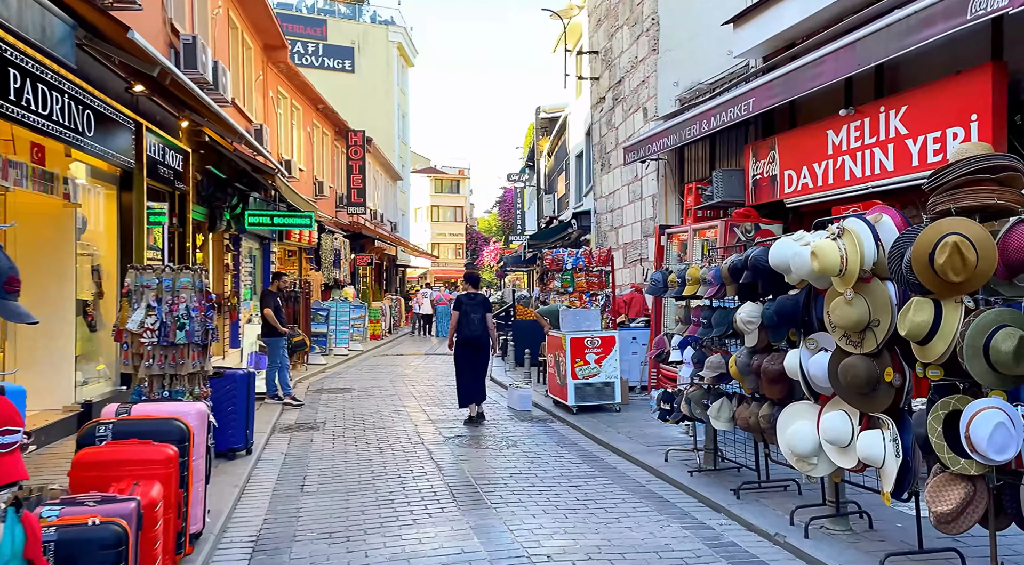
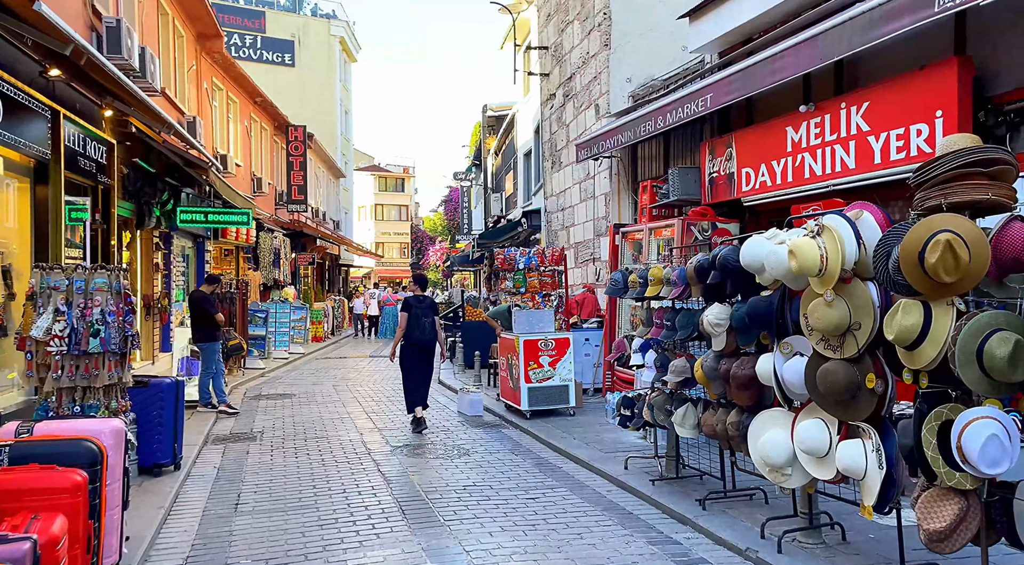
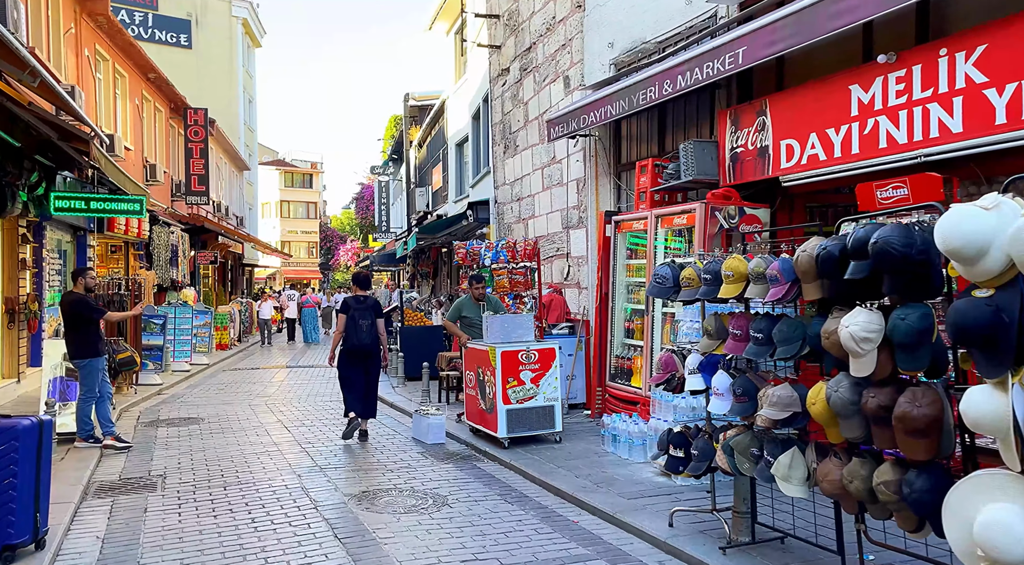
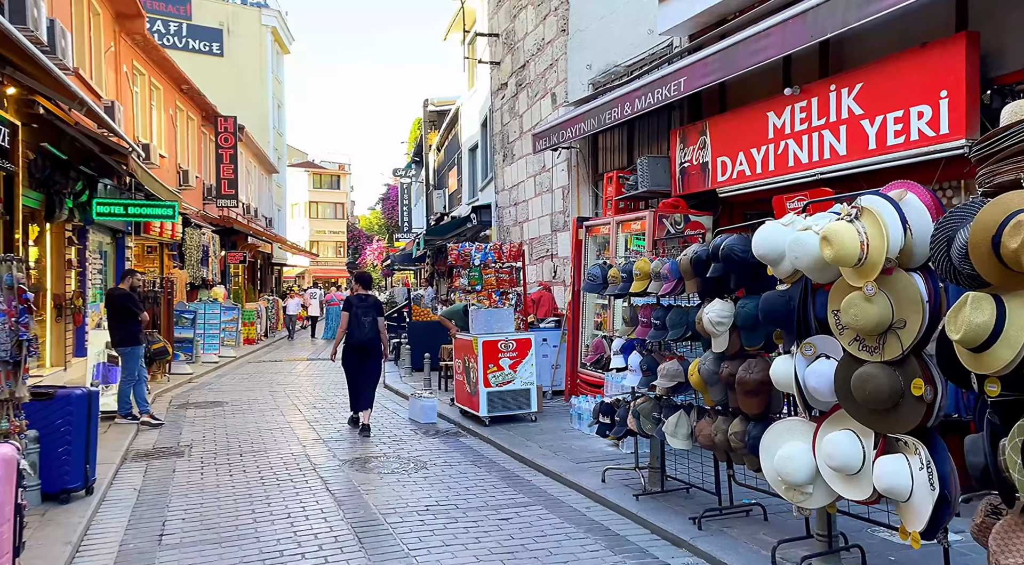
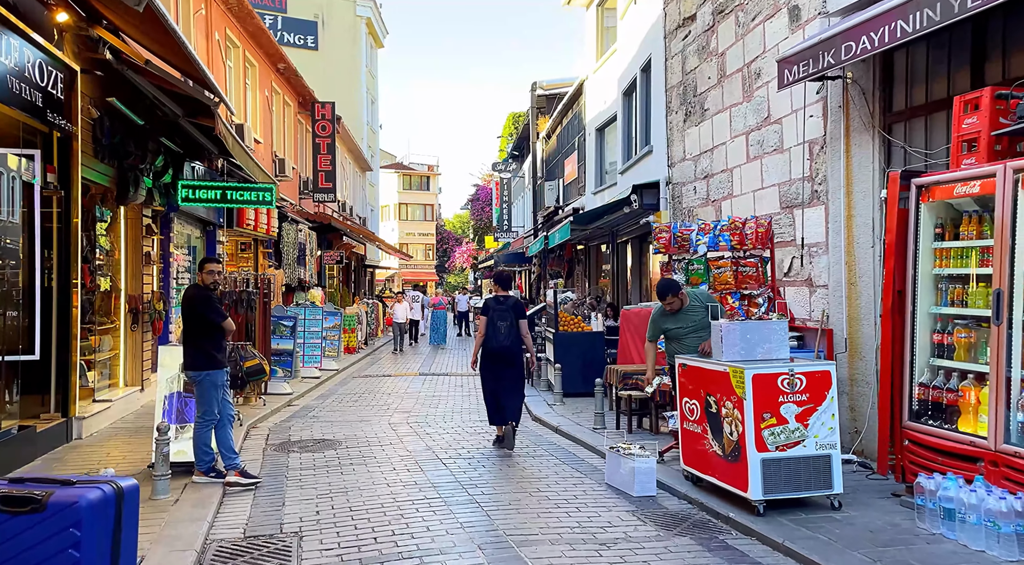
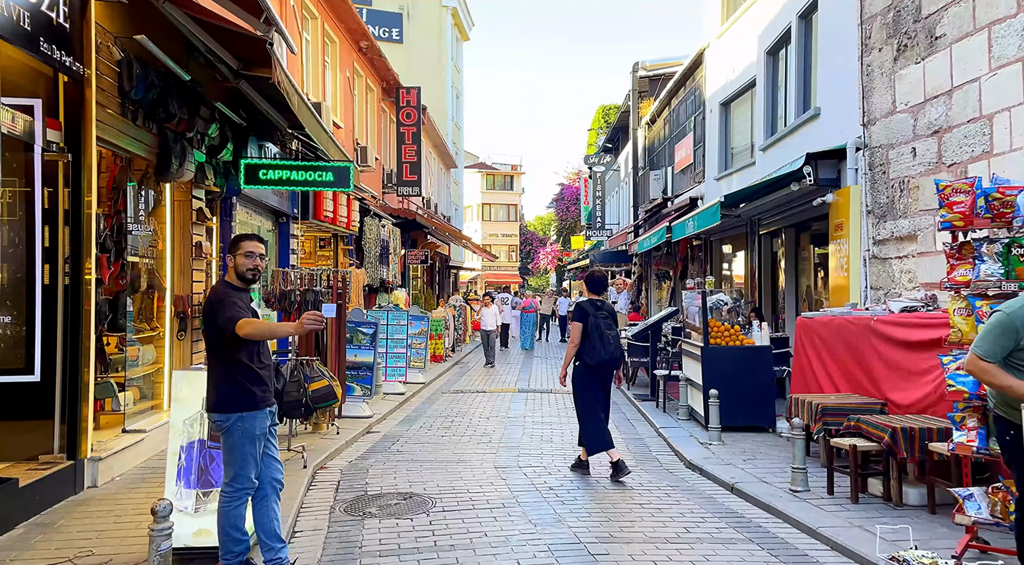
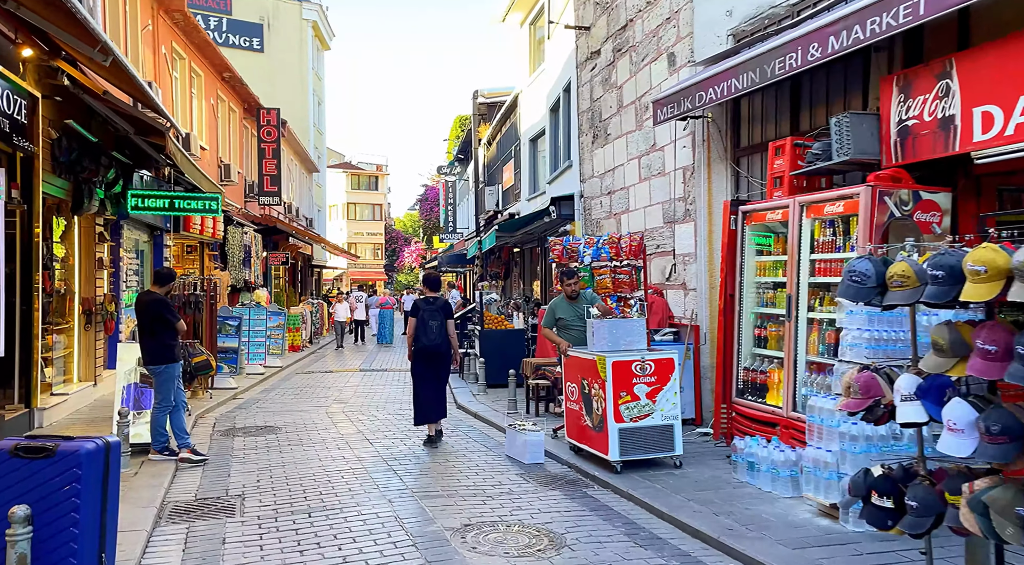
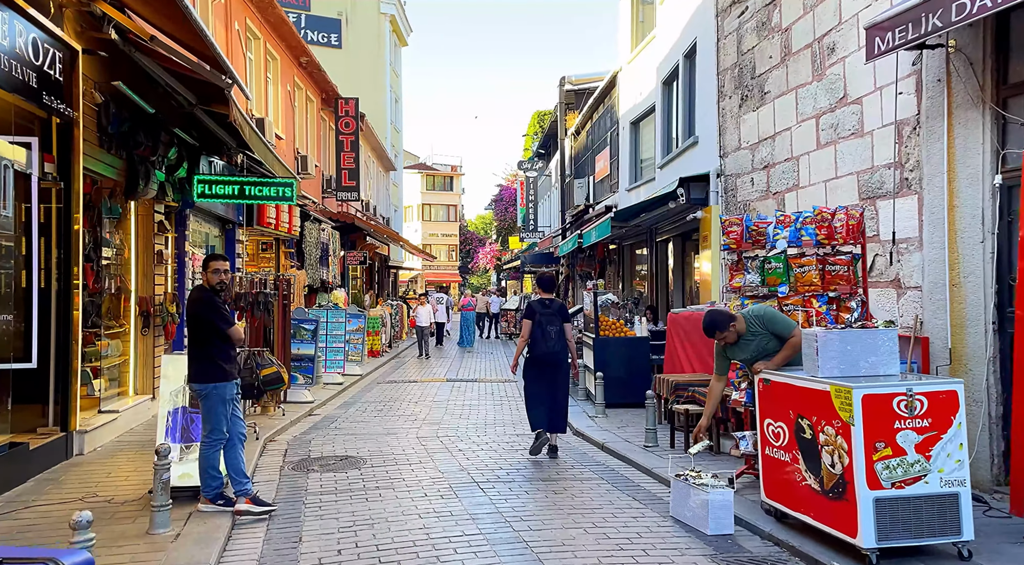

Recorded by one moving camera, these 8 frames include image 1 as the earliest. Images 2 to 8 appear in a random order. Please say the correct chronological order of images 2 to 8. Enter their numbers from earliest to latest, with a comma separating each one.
2, 4, 3, 7, 5, 8, 6
